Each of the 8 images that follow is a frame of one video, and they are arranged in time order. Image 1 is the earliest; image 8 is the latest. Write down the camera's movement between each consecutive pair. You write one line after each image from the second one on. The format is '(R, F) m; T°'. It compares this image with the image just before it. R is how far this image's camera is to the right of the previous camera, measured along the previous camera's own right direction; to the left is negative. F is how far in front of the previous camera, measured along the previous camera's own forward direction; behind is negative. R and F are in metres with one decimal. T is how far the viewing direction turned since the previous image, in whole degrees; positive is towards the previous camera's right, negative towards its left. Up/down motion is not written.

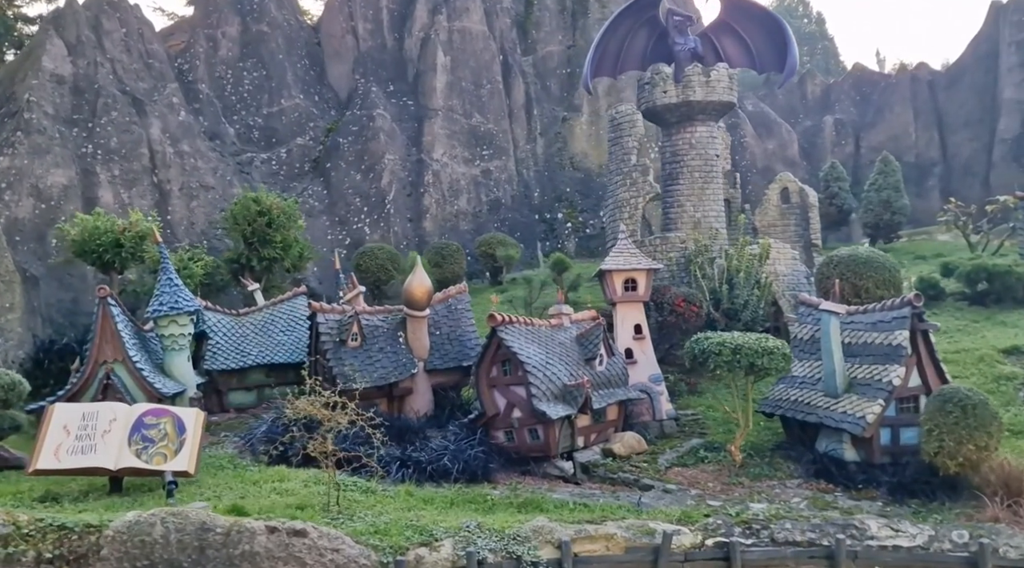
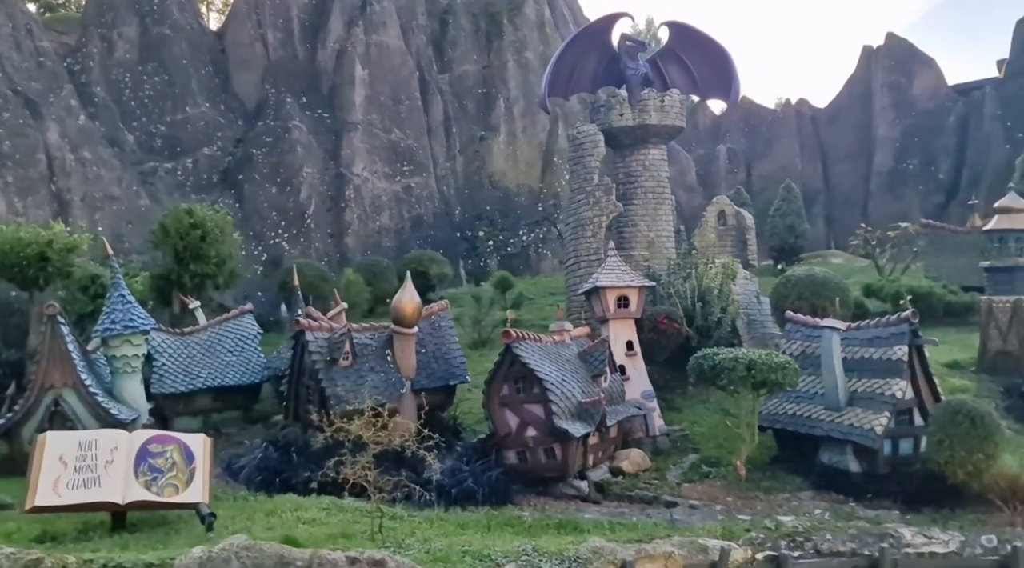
(-2.3, +0.5) m; +9°
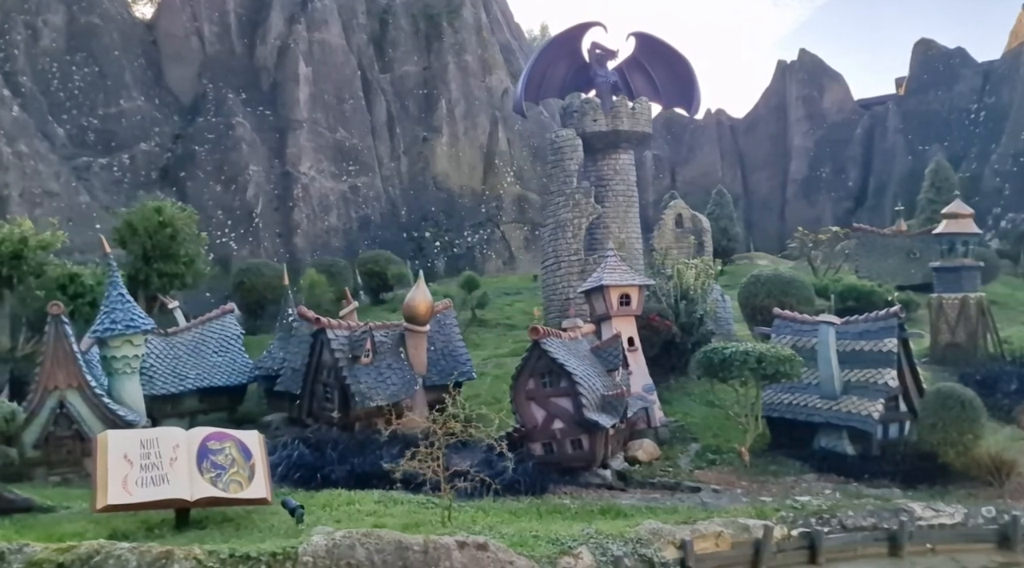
(-2.0, -0.3) m; +7°
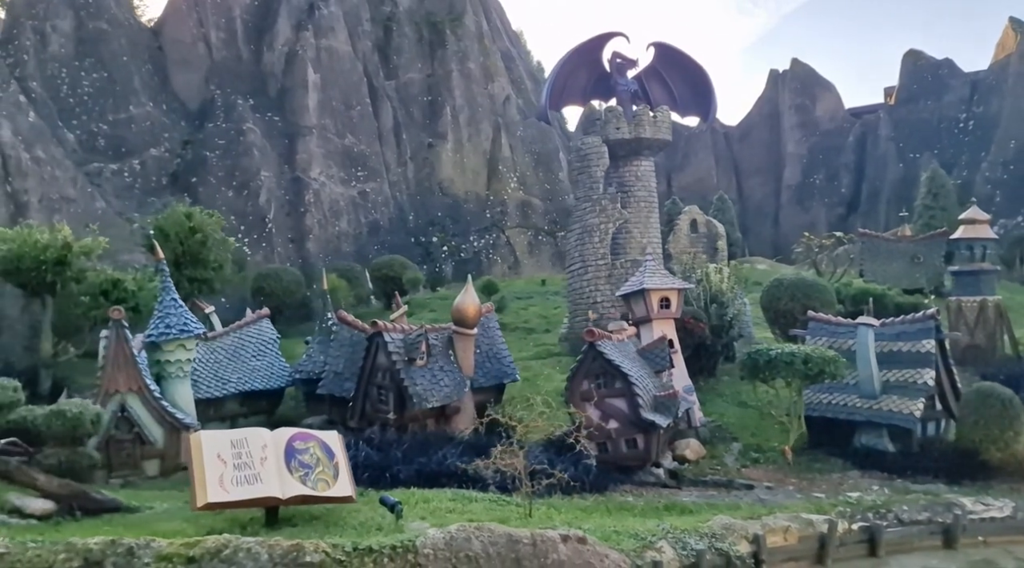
(-1.3, -0.3) m; +2°
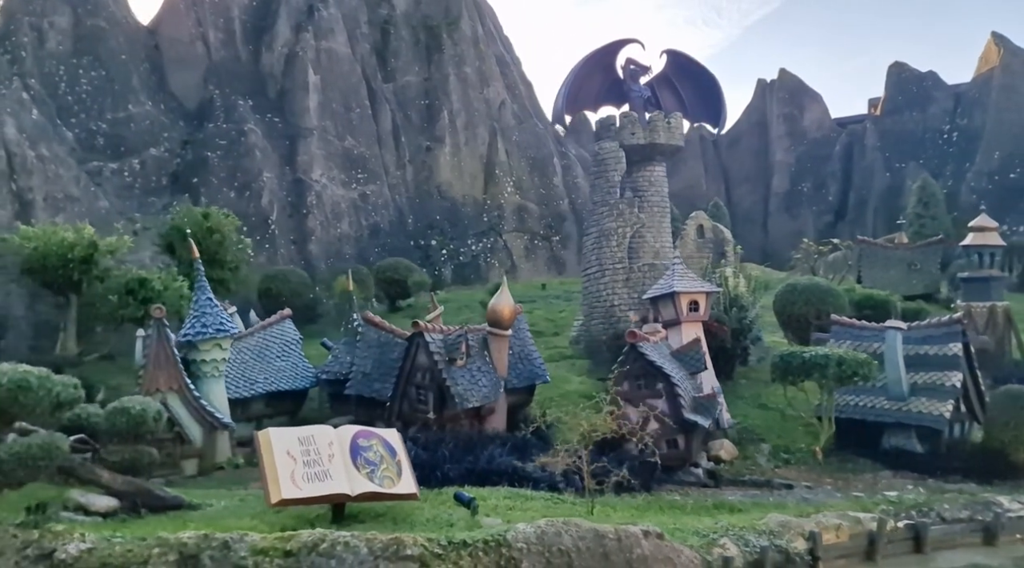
(-1.2, -0.1) m; +2°
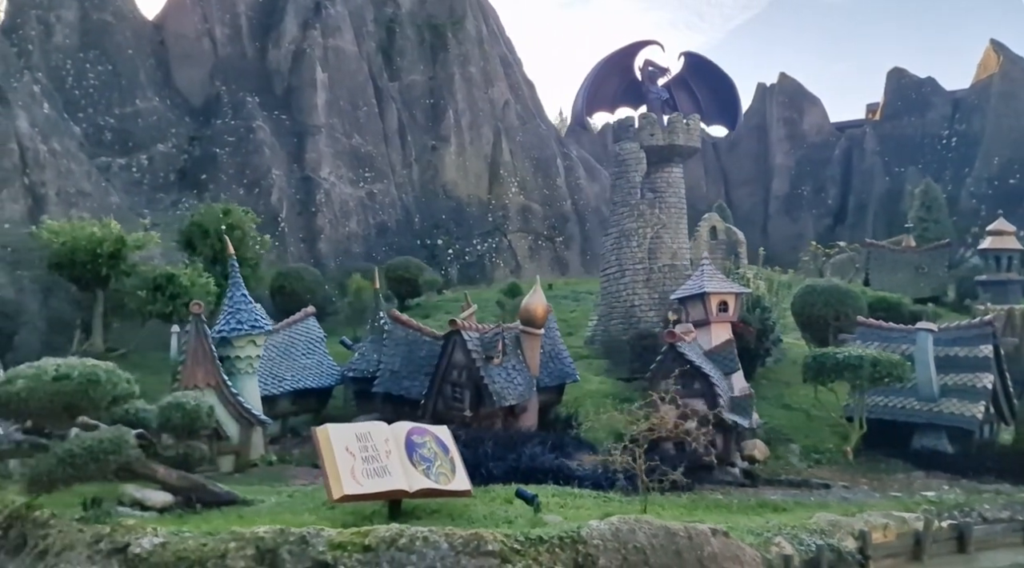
(-0.9, 0.0) m; +1°
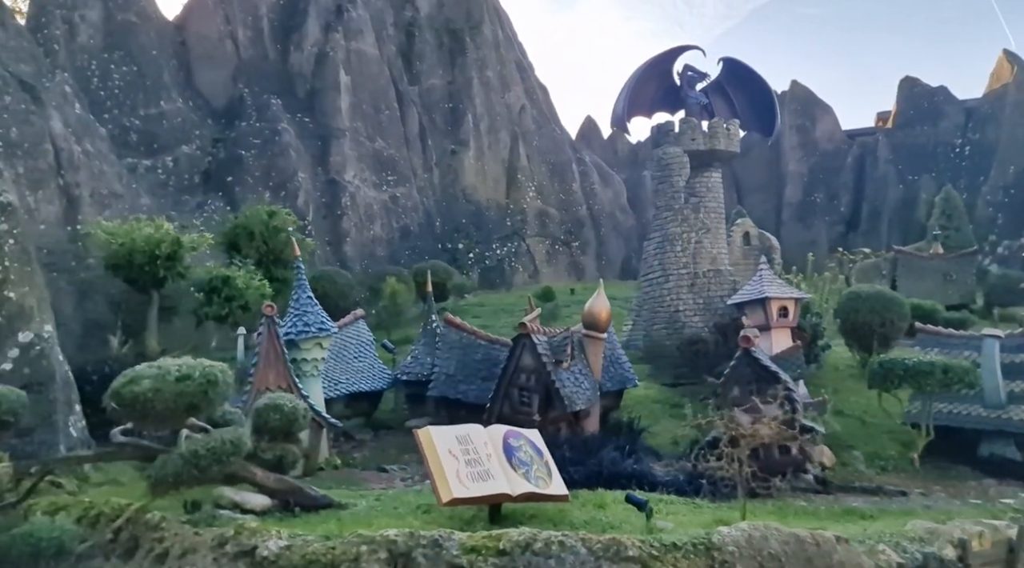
(-1.3, +0.1) m; +1°
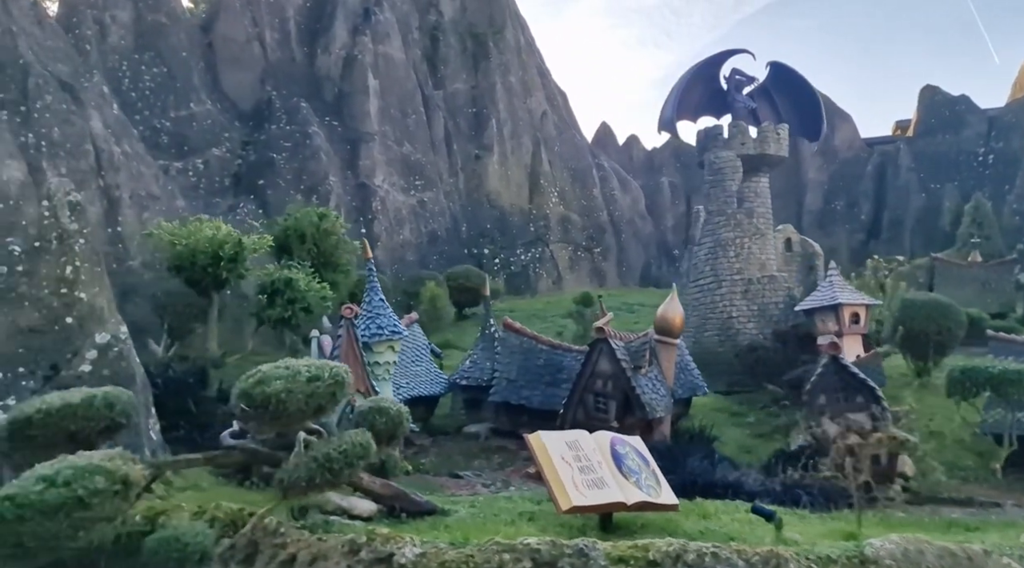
(-1.3, +0.2) m; +1°
